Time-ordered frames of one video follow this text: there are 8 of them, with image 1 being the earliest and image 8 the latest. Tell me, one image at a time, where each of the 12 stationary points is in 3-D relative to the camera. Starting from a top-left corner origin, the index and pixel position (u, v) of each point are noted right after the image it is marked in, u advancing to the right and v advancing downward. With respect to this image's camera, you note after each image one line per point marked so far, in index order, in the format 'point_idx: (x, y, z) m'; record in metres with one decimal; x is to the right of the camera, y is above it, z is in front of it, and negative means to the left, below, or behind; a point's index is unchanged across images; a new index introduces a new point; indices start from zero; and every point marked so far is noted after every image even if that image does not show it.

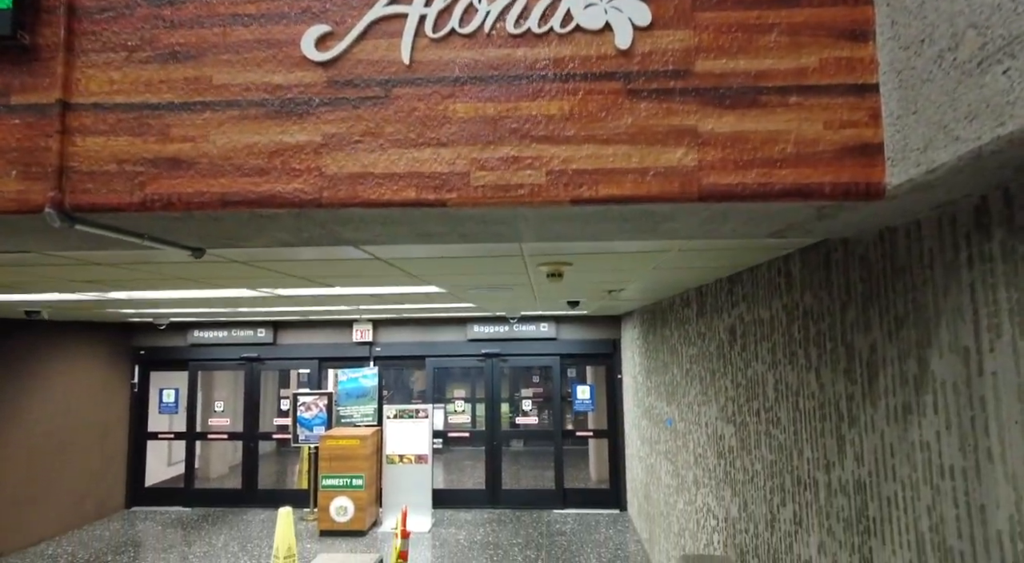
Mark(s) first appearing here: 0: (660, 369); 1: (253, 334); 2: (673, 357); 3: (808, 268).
0: (+1.4, -0.8, +5.2) m
1: (-3.8, -0.8, +8.2) m
2: (+1.4, -0.6, +4.7) m
3: (+1.2, +0.1, +2.2) m
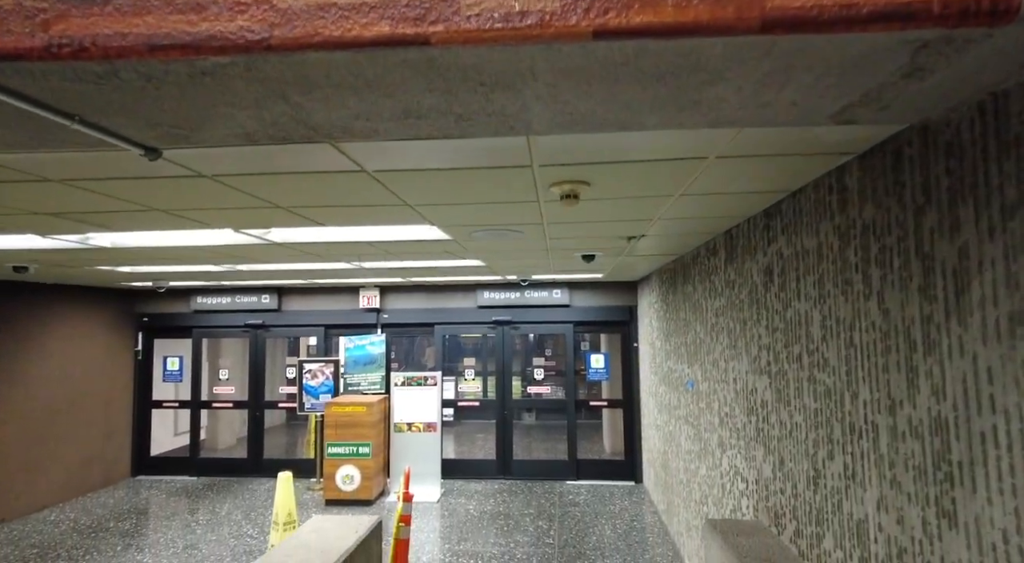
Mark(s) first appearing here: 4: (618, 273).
0: (+1.5, -0.4, +4.9) m
1: (-3.6, -0.3, +7.9) m
2: (+1.4, -0.2, +4.3) m
3: (+1.2, +0.4, +1.9) m
4: (+1.2, +0.1, +6.5) m
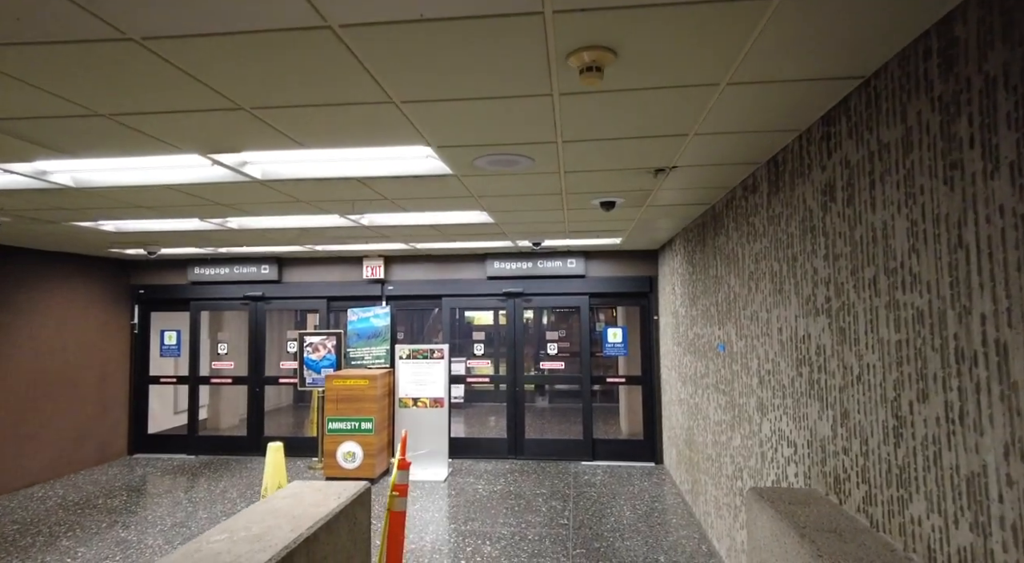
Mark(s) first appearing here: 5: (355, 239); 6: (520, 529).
0: (+1.6, 0.0, +4.4) m
1: (-3.5, +0.1, +7.6) m
2: (+1.5, +0.1, +3.9) m
3: (+1.2, +0.7, +1.4) m
4: (+1.3, +0.5, +6.0) m
5: (-1.6, +0.5, +5.7) m
6: (+0.1, -2.2, +5.0) m
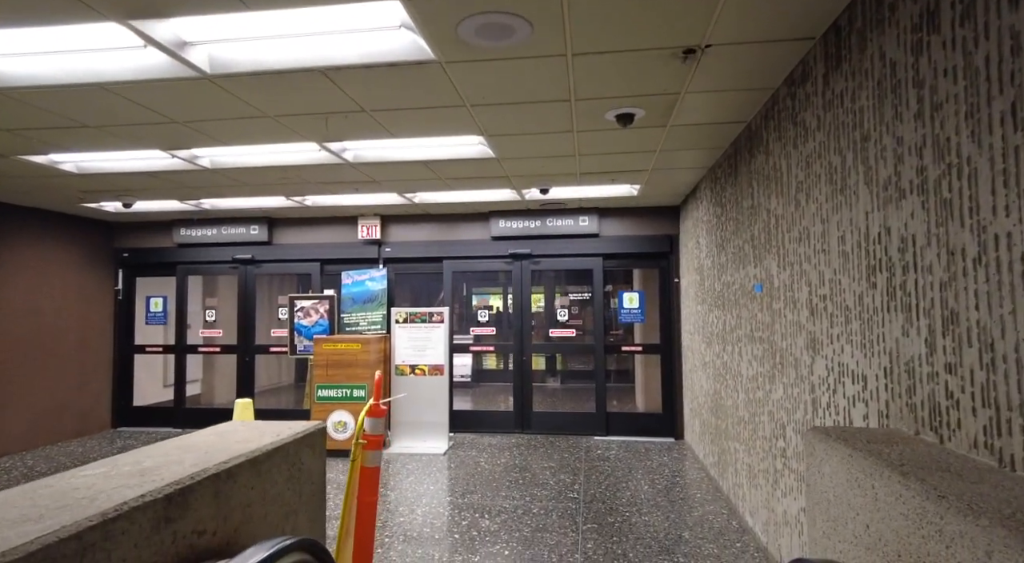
0: (+1.6, +0.4, +3.8) m
1: (-3.4, +0.6, +7.1) m
2: (+1.5, +0.6, +3.2) m
3: (+1.1, +1.1, +0.8) m
4: (+1.4, +1.0, +5.4) m
5: (-1.6, +0.9, +5.2) m
6: (+0.1, -1.8, +4.4) m
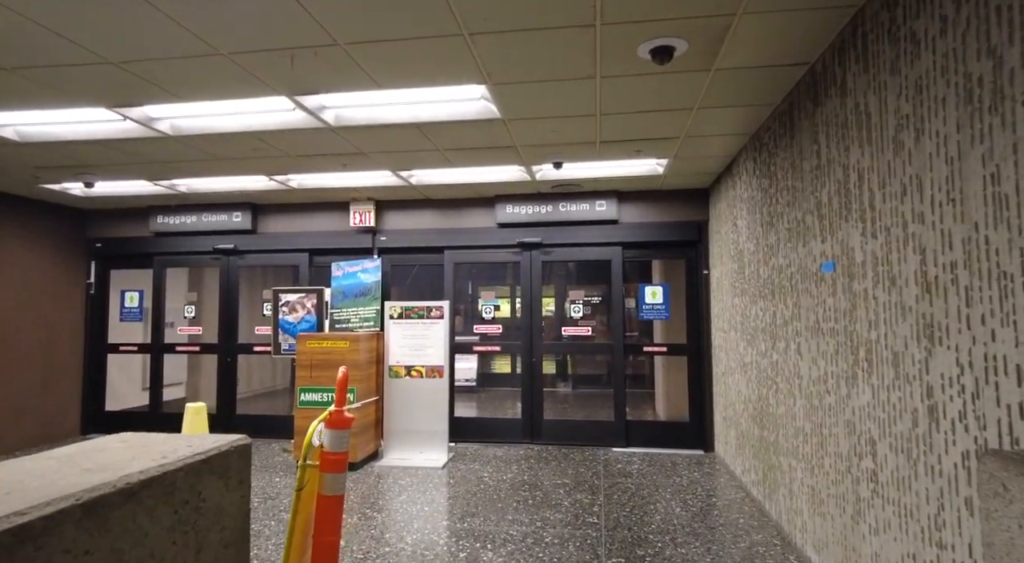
0: (+1.6, +0.5, +3.1) m
1: (-3.3, +0.7, +6.4) m
2: (+1.5, +0.7, +2.5) m
3: (+1.1, +1.2, +0.1) m
4: (+1.5, +1.1, +4.7) m
5: (-1.5, +1.0, +4.5) m
6: (+0.1, -1.7, +3.7) m
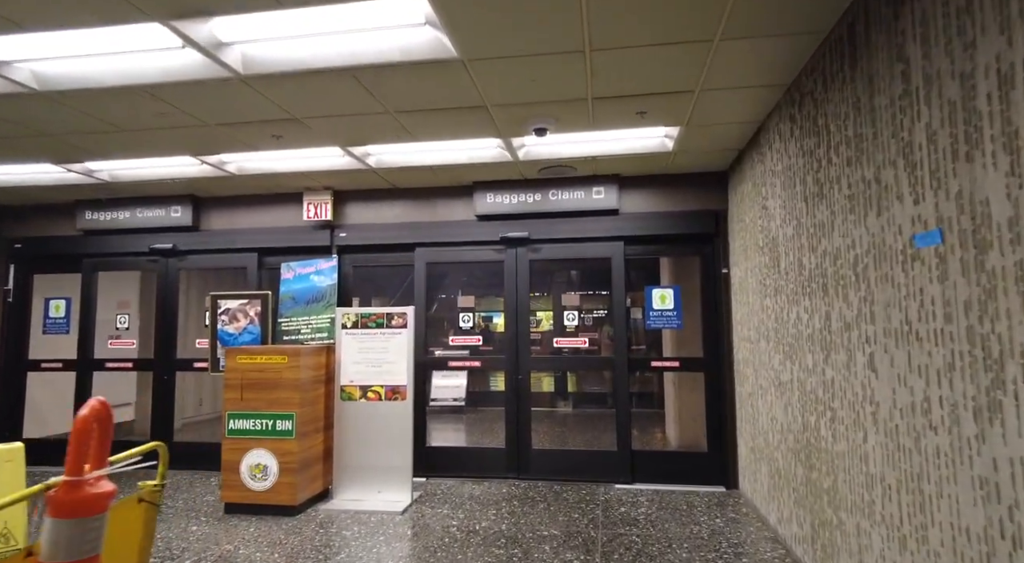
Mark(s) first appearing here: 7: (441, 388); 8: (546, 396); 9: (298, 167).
0: (+1.4, +0.6, +2.1) m
1: (-3.4, +0.7, +5.6) m
2: (+1.3, +0.8, +1.6) m
3: (+0.9, +1.4, -0.8) m
4: (+1.3, +1.1, +3.8) m
5: (-1.7, +1.0, +3.6) m
6: (0.0, -1.6, +2.7) m
7: (-0.6, -1.0, +5.3) m
8: (+0.3, -1.1, +5.2) m
9: (-1.8, +1.0, +4.7) m
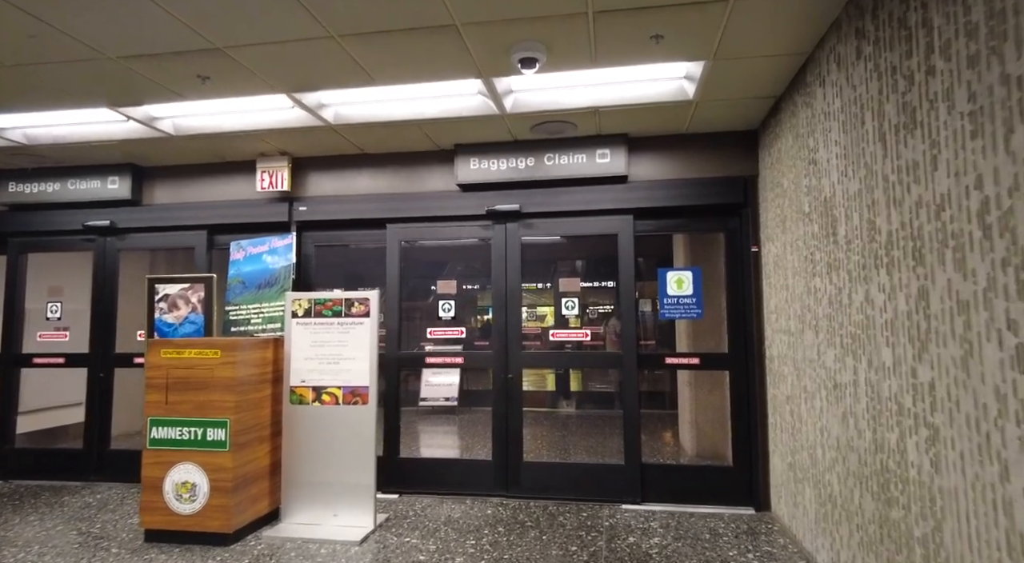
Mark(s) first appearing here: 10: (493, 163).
0: (+1.3, +0.7, +1.3) m
1: (-3.5, +0.8, +4.8) m
2: (+1.2, +0.9, +0.8) m
3: (+0.7, +1.5, -1.6) m
4: (+1.2, +1.2, +3.0) m
5: (-1.8, +1.2, +2.8) m
6: (-0.2, -1.5, +2.0) m
7: (-0.7, -0.8, +4.5) m
8: (+0.2, -0.9, +4.4) m
9: (-1.9, +1.1, +3.9) m
10: (-0.1, +0.9, +4.4) m
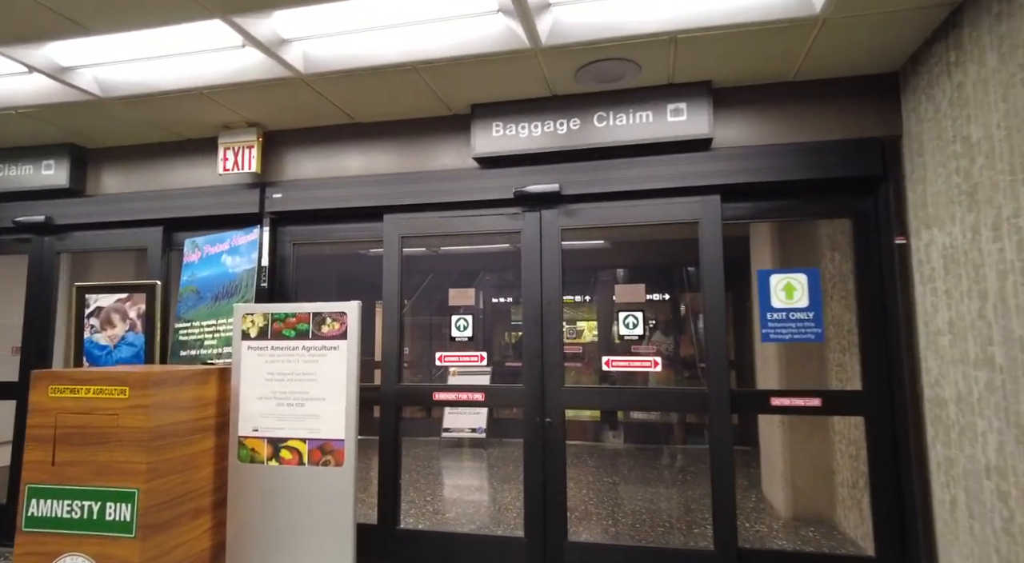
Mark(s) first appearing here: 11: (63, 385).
0: (+1.3, +0.7, +0.1) m
1: (-3.3, +0.7, +3.9) m
2: (+1.2, +0.9, -0.4) m
3: (+0.6, +1.6, -2.8) m
4: (+1.3, +1.2, +1.7) m
5: (-1.7, +1.2, +1.8) m
6: (-0.1, -1.5, +0.8) m
7: (-0.5, -0.9, +3.3) m
8: (+0.4, -1.0, +3.2) m
9: (-1.7, +1.1, +2.9) m
10: (+0.1, +0.9, +3.3) m
11: (-2.0, -0.5, +2.5) m
